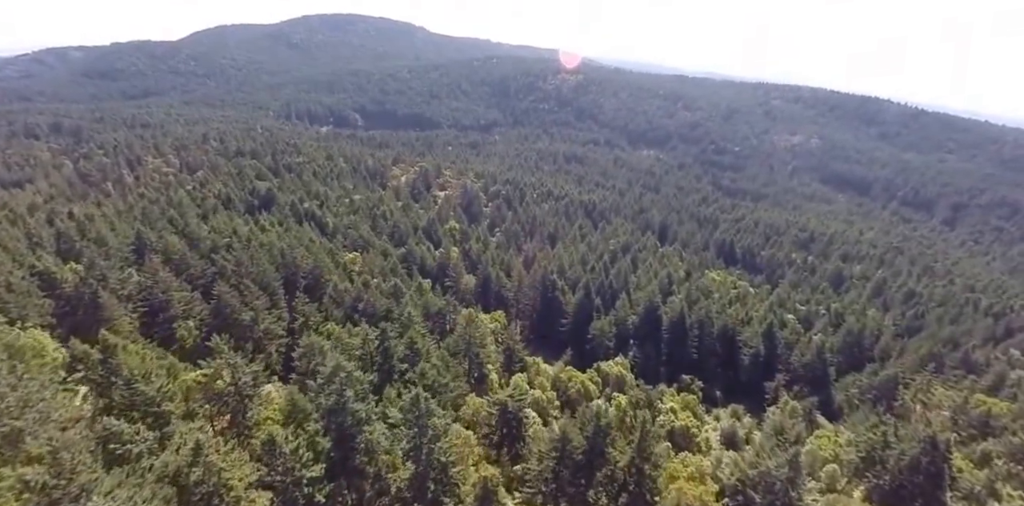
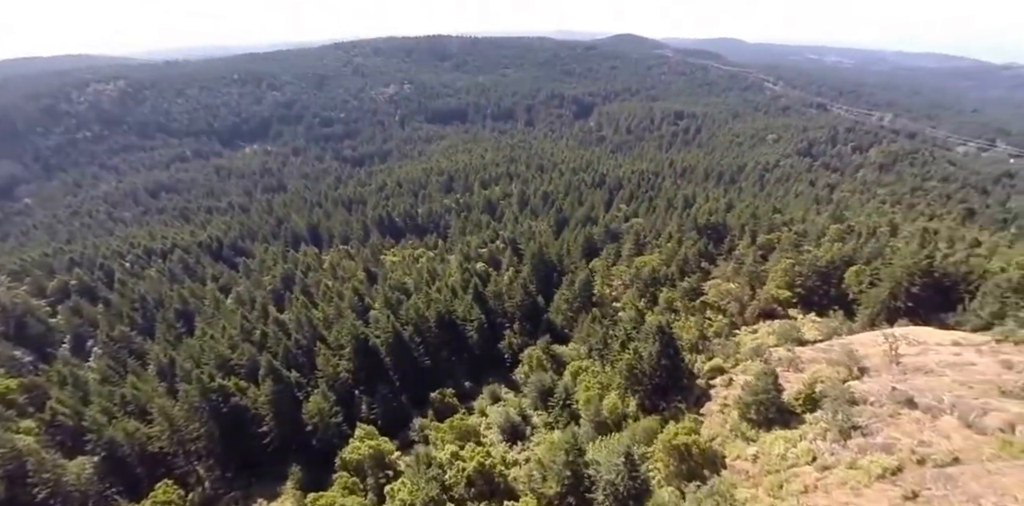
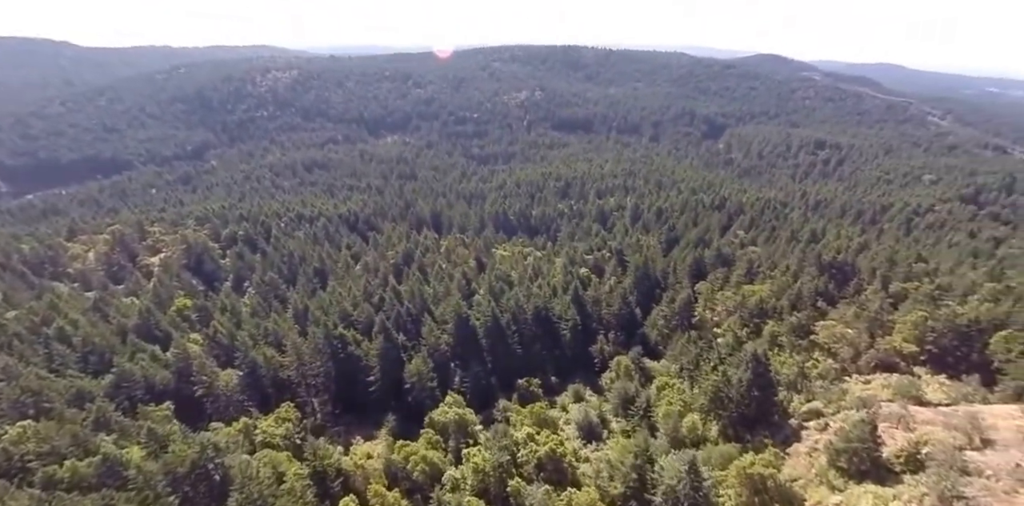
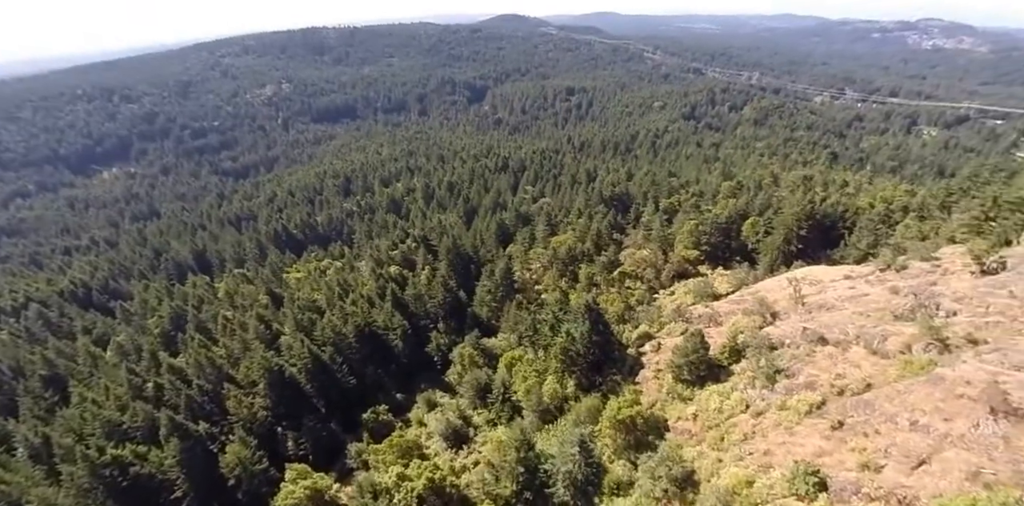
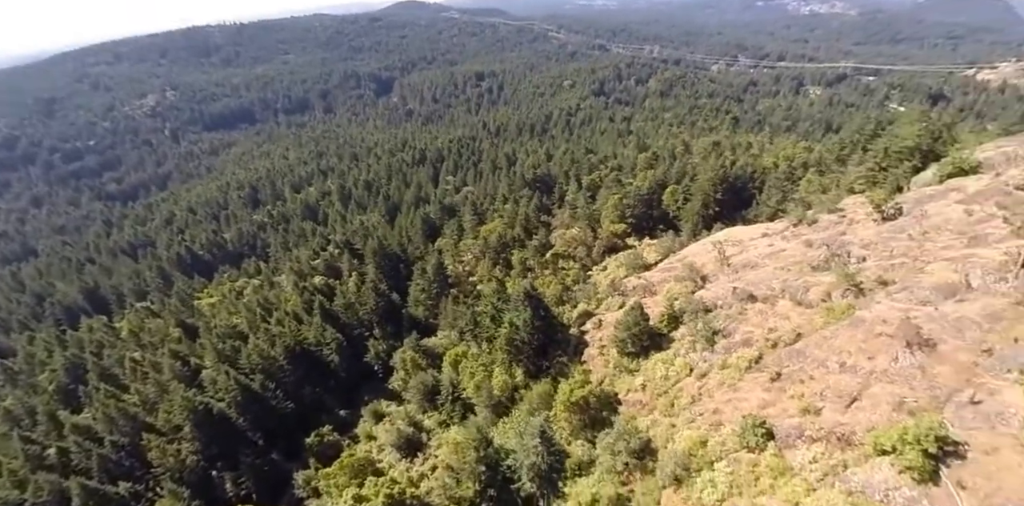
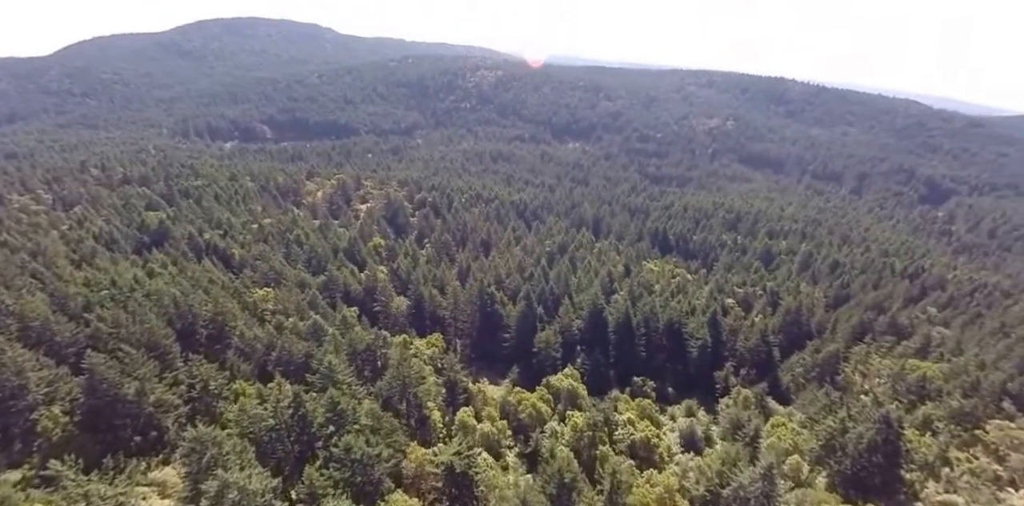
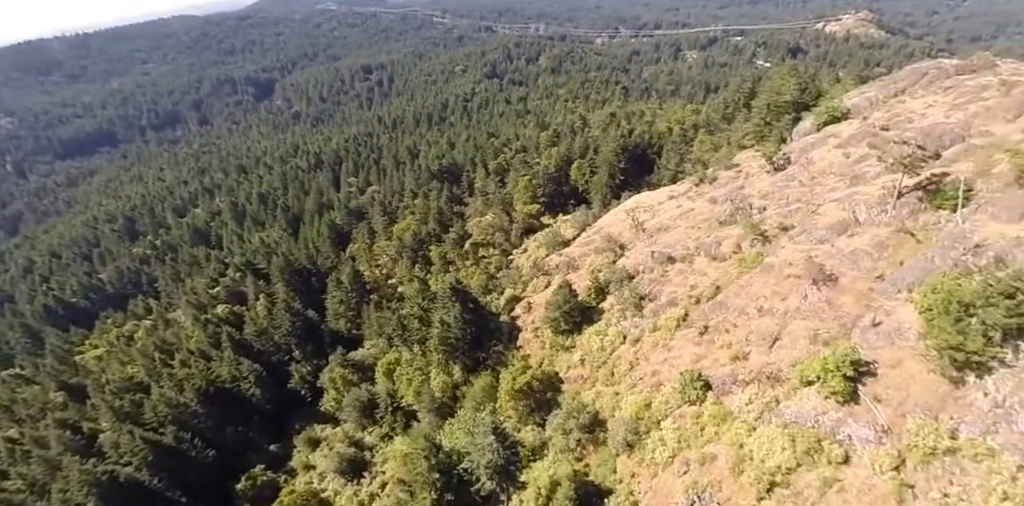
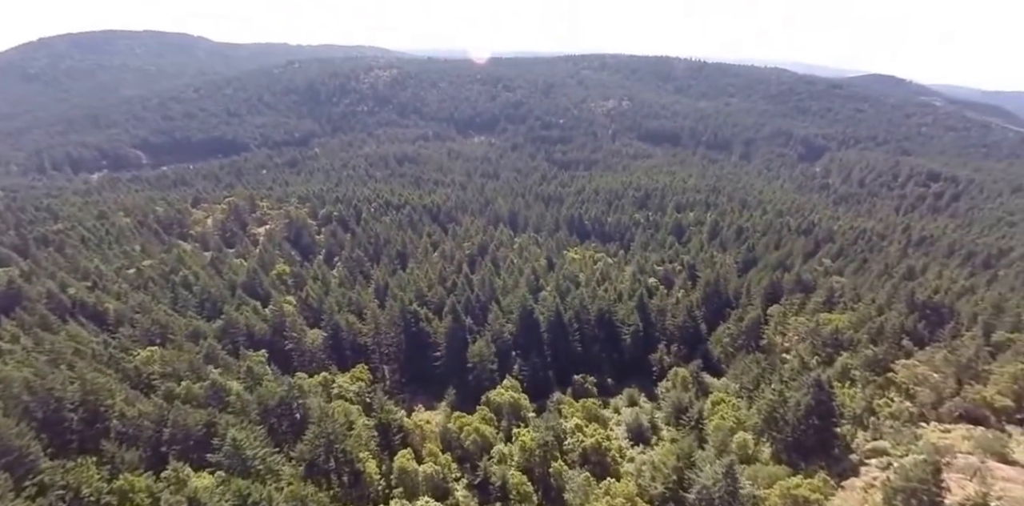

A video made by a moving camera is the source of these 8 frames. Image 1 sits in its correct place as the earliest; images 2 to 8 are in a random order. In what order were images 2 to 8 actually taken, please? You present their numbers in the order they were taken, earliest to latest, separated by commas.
6, 8, 3, 2, 4, 5, 7
